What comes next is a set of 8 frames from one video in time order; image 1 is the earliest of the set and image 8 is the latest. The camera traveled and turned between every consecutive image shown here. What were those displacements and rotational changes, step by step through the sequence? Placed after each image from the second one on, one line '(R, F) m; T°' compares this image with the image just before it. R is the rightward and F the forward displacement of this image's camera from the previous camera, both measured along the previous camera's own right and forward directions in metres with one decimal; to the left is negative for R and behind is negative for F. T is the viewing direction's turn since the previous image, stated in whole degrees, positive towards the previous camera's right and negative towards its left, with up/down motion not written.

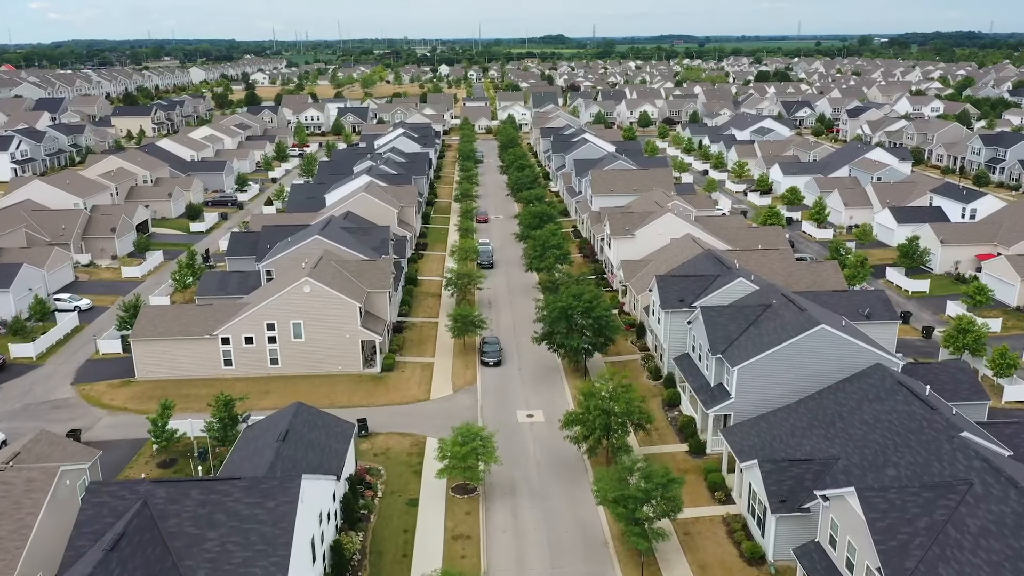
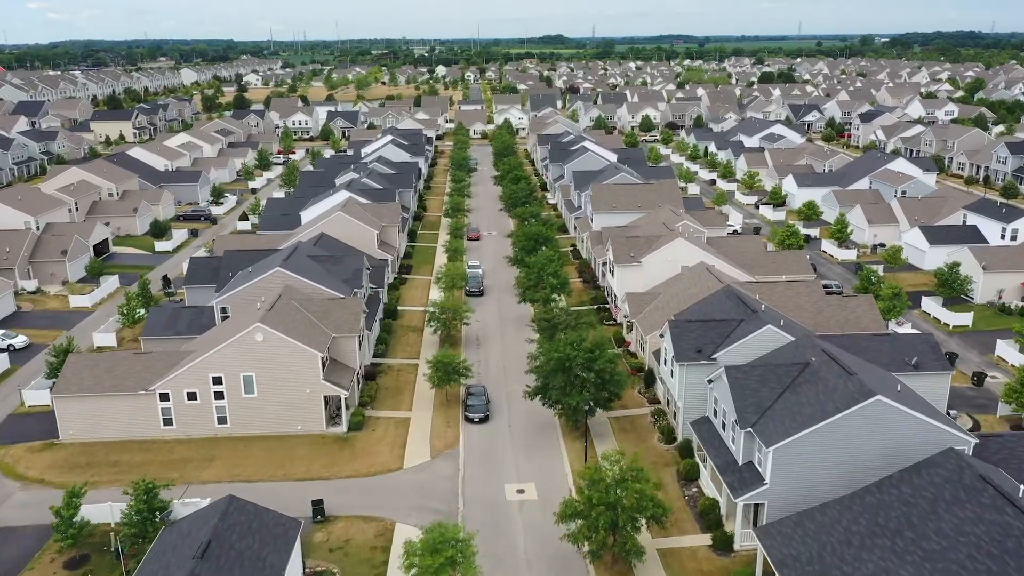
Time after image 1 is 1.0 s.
(+0.4, +5.4) m; 0°
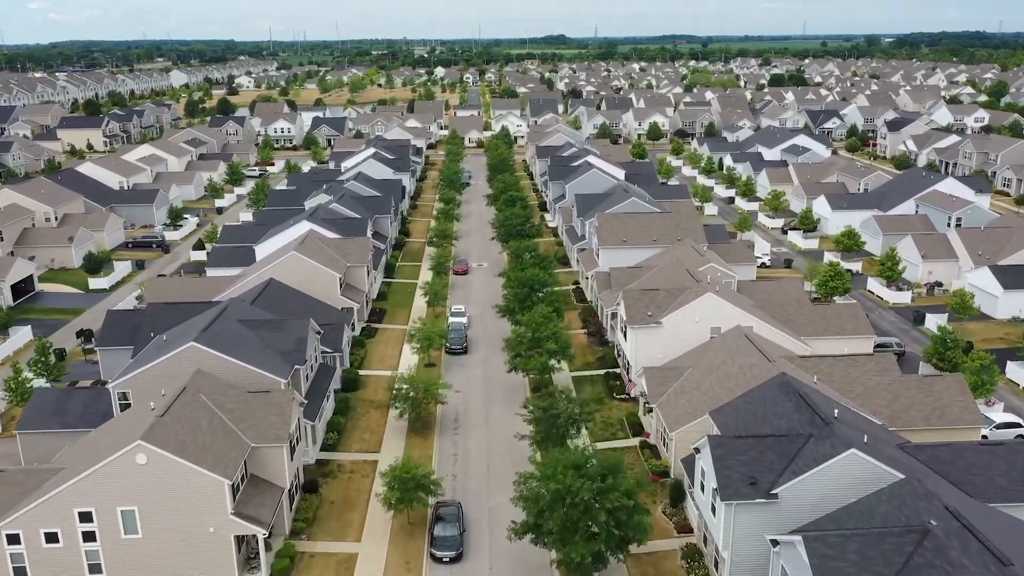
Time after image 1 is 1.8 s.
(+0.6, +8.7) m; 0°
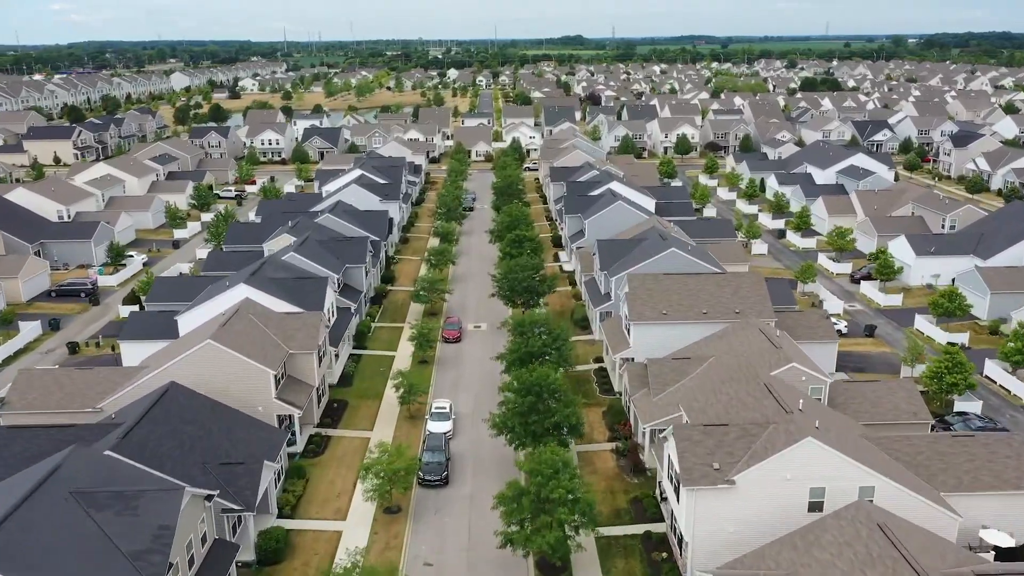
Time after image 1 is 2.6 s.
(+0.6, +11.9) m; -1°
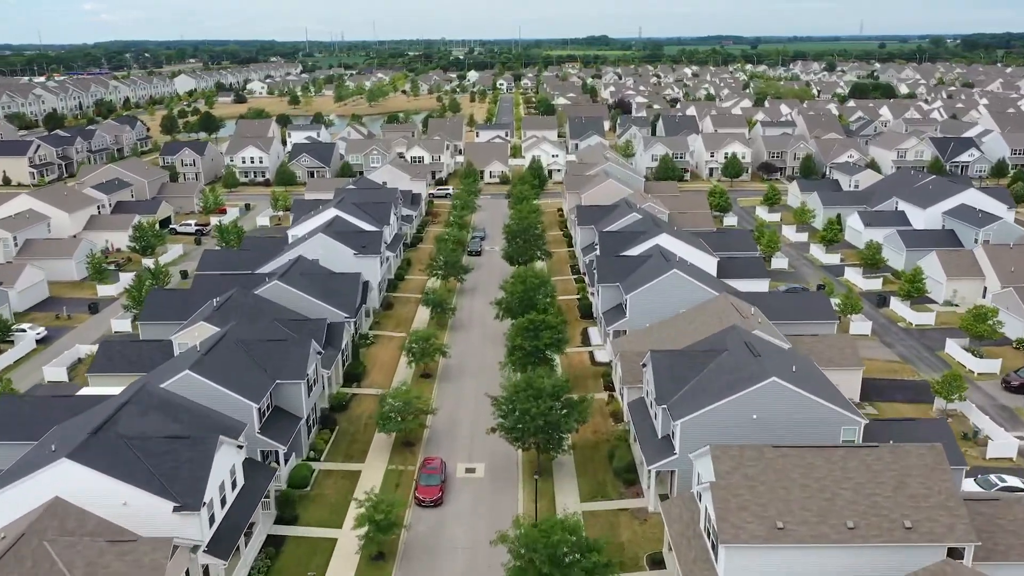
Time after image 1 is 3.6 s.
(+0.4, +15.2) m; -2°
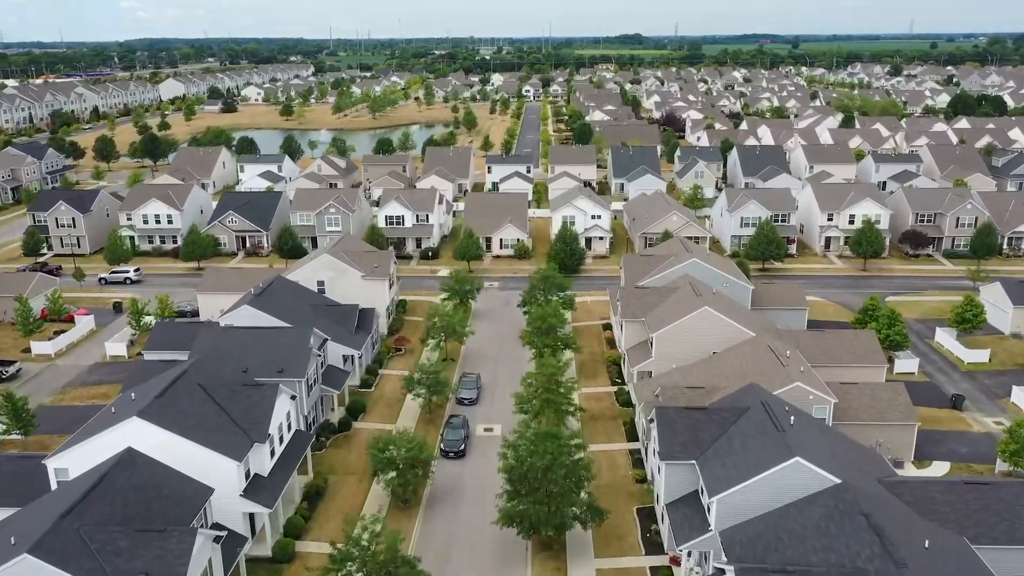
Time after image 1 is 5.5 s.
(+0.6, +29.7) m; -2°
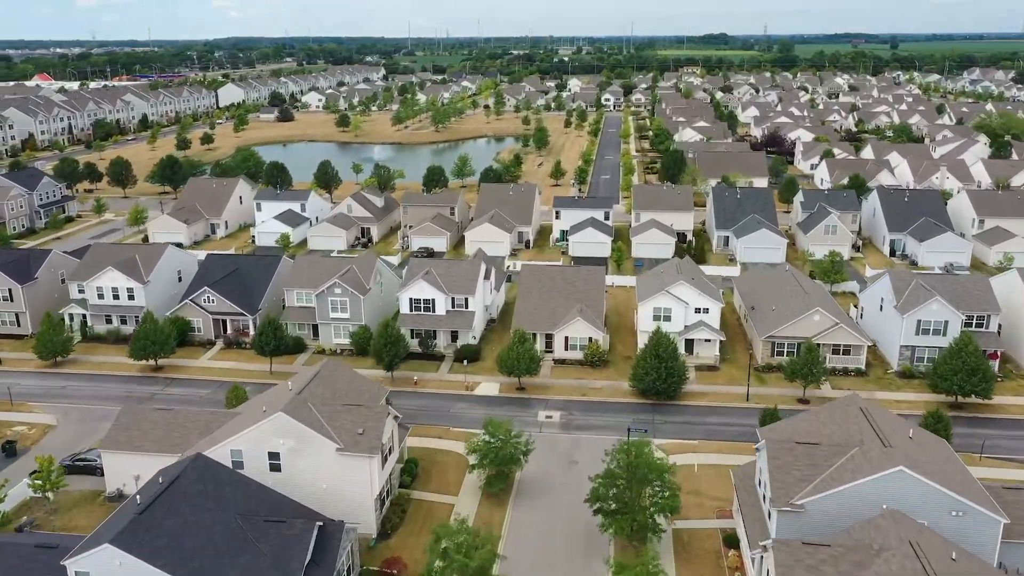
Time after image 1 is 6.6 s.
(+0.1, +17.9) m; -5°
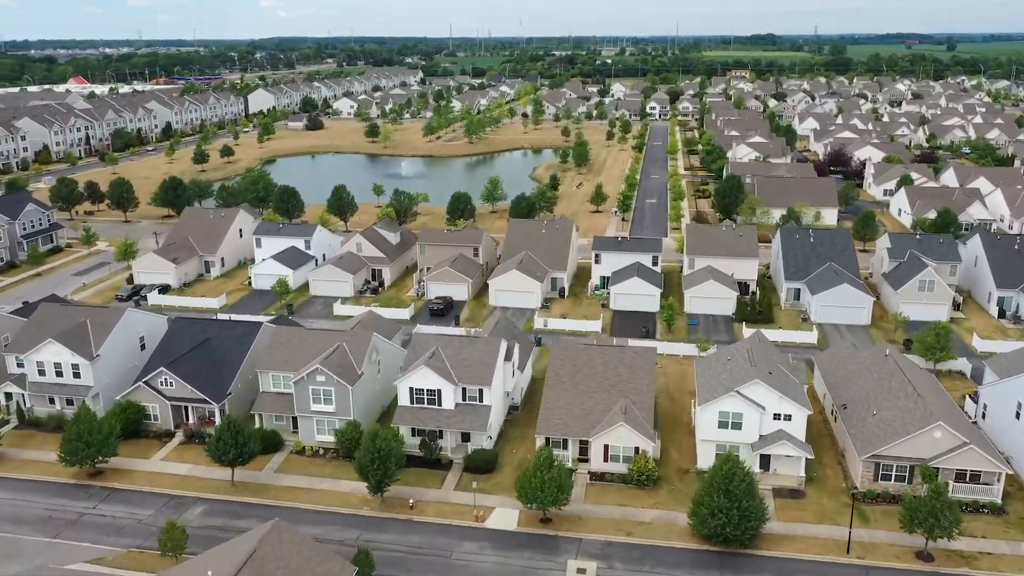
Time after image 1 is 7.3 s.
(+0.5, +9.7) m; -3°
